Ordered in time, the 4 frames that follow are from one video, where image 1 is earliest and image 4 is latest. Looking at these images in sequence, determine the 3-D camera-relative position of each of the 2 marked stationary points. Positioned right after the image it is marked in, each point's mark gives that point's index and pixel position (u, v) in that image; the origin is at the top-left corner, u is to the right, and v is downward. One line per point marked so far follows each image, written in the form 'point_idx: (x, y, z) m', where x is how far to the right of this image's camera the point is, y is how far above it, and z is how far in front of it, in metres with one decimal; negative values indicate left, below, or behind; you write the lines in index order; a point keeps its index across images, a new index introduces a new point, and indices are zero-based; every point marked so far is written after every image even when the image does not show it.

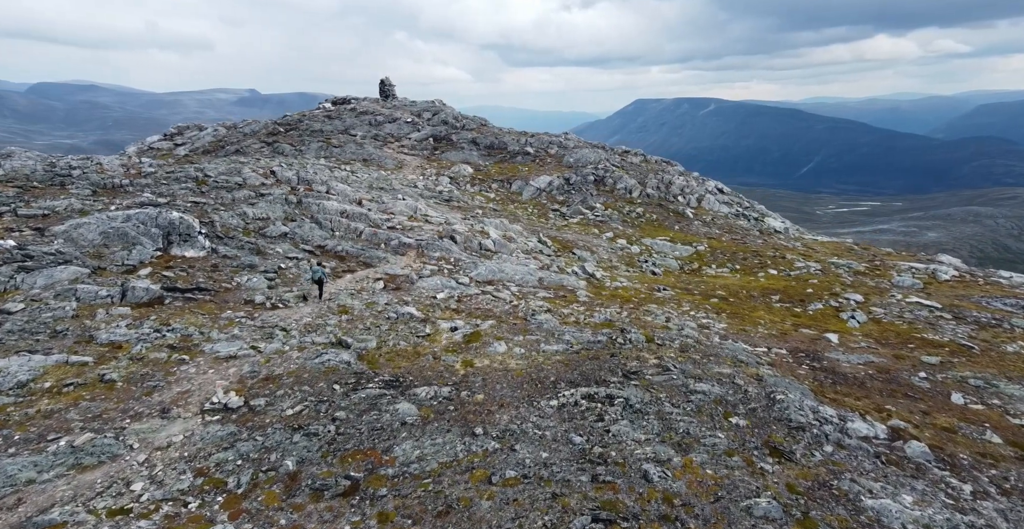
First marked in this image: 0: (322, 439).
0: (-6.5, -6.4, +19.3) m
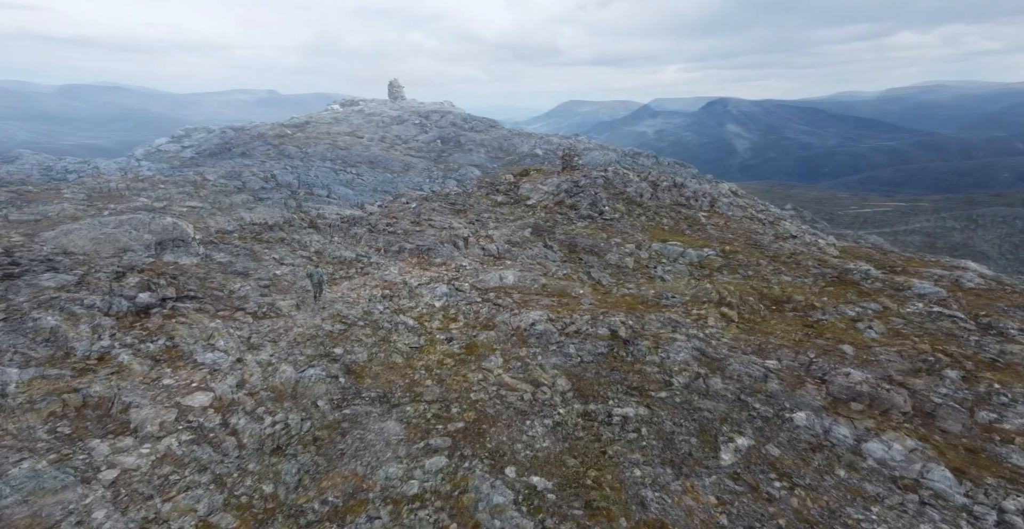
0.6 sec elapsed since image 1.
0: (-6.8, -6.8, +18.5) m
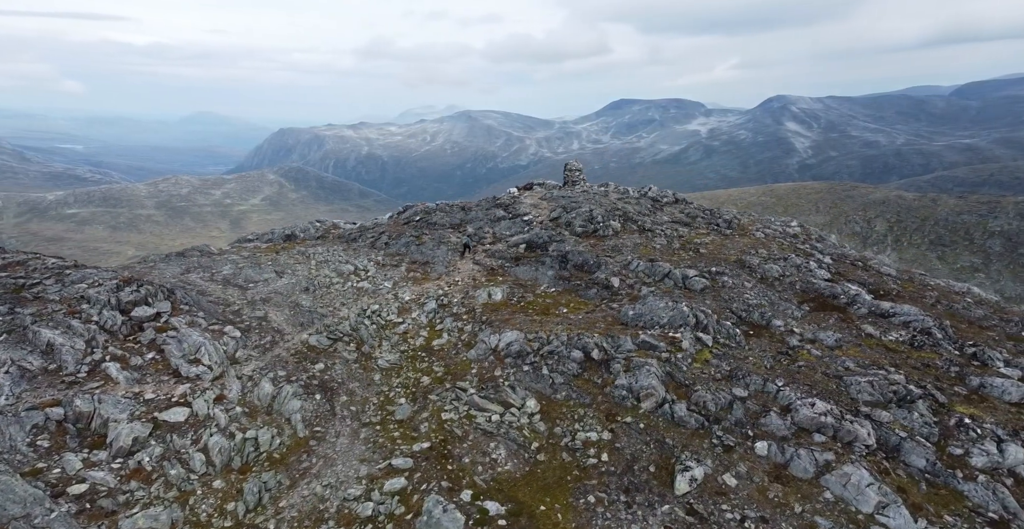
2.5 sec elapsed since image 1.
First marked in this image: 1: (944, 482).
0: (-8.4, -7.6, +19.3) m
1: (+14.9, -7.5, +19.2) m
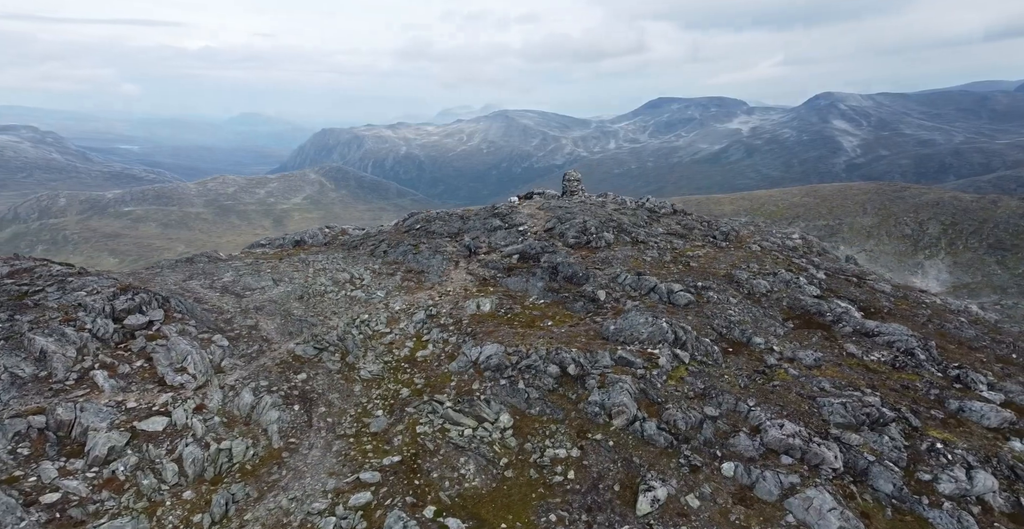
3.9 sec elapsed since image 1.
0: (-9.7, -8.2, +19.8) m
1: (+13.6, -8.3, +19.0) m
